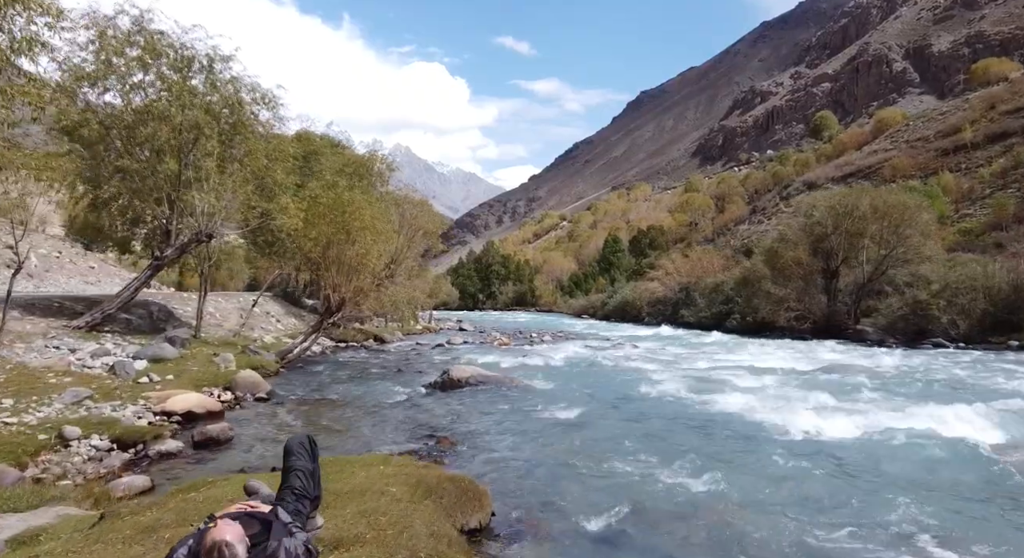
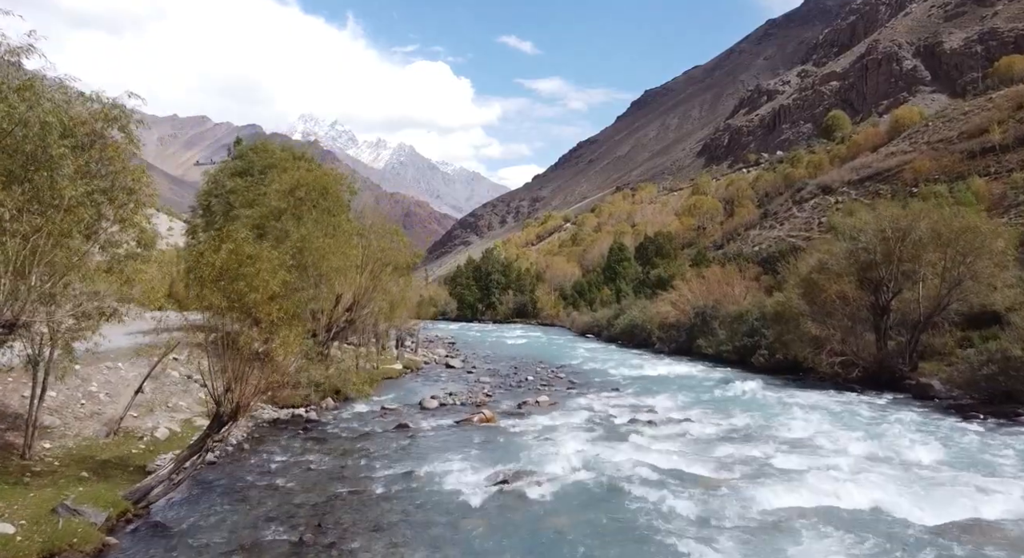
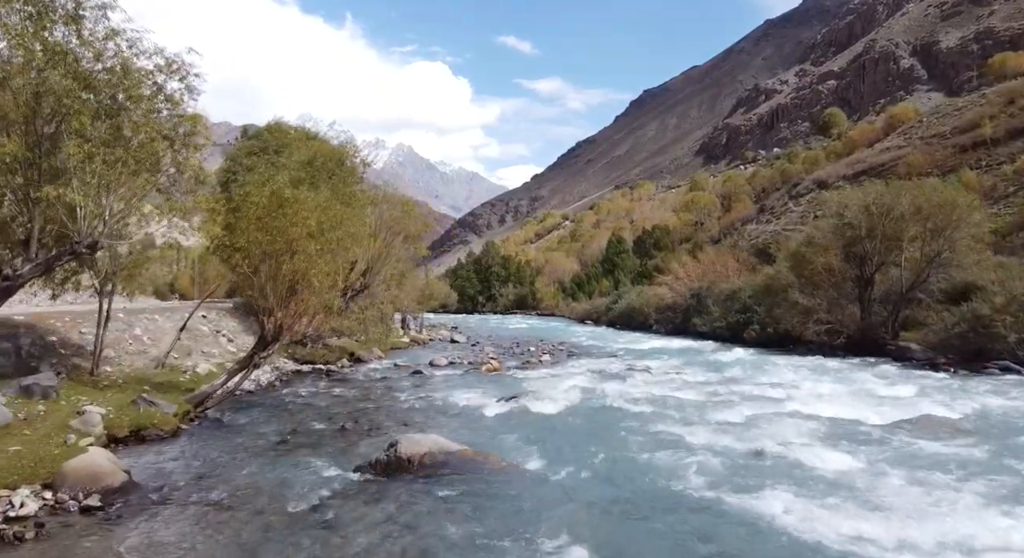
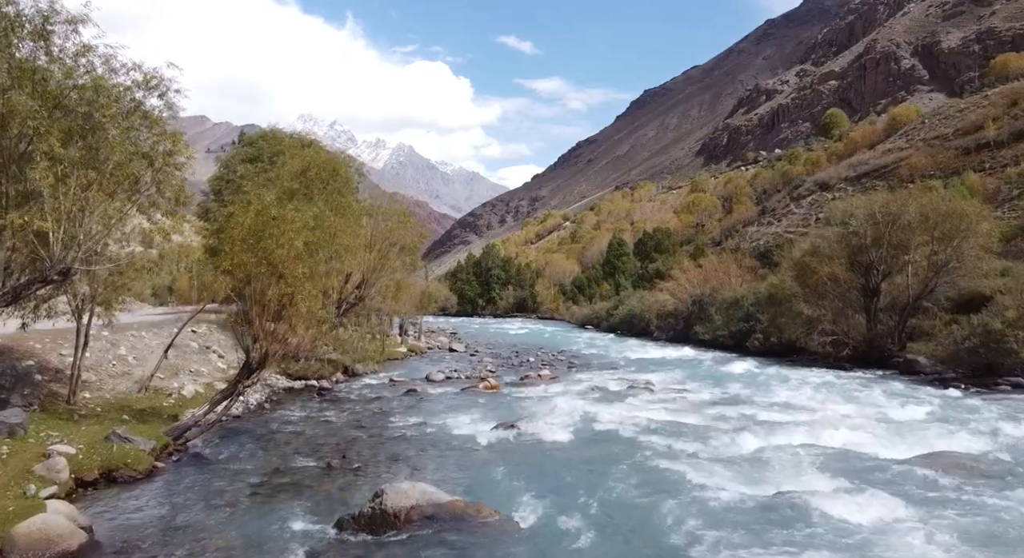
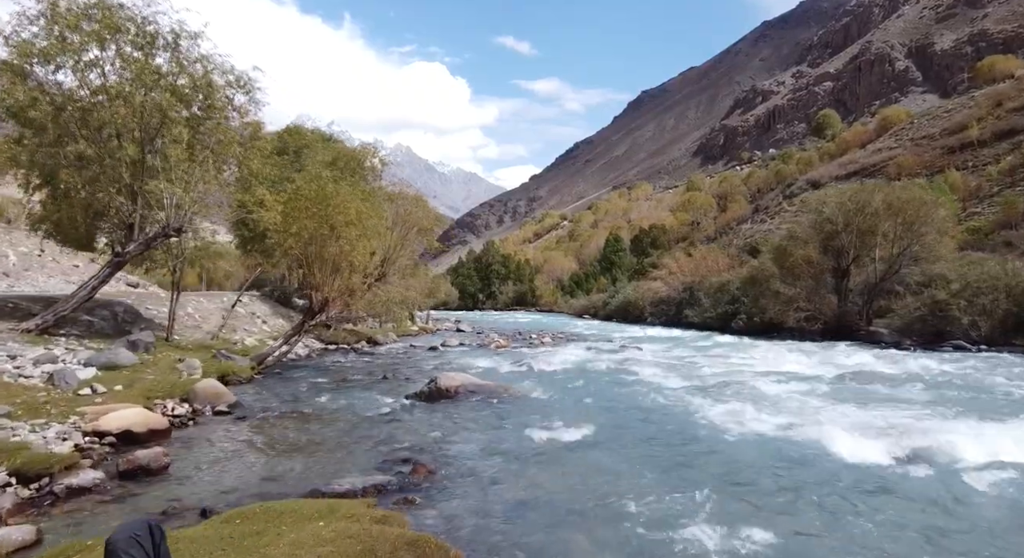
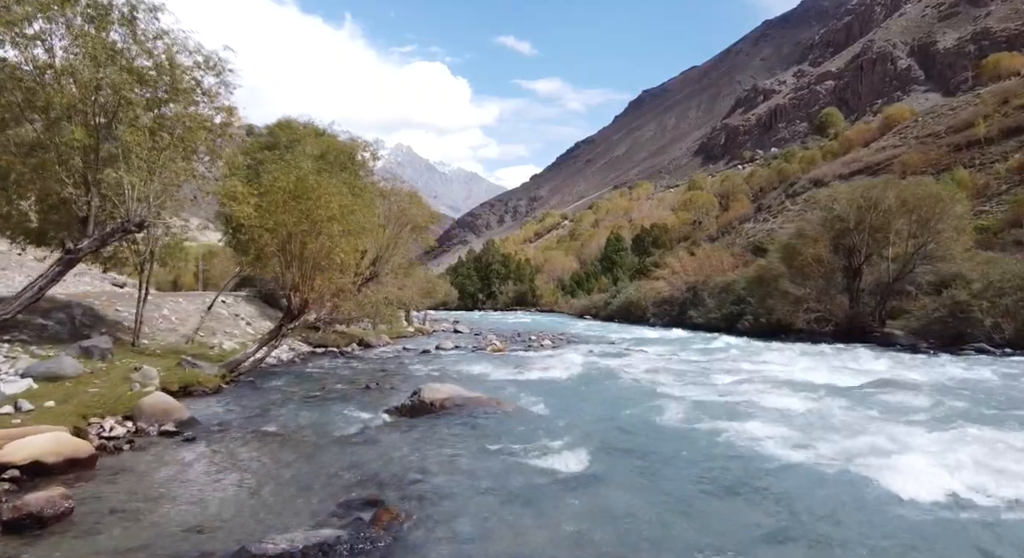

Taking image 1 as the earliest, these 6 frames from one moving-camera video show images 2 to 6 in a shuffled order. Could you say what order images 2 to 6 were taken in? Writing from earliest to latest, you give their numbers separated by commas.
5, 6, 3, 4, 2
